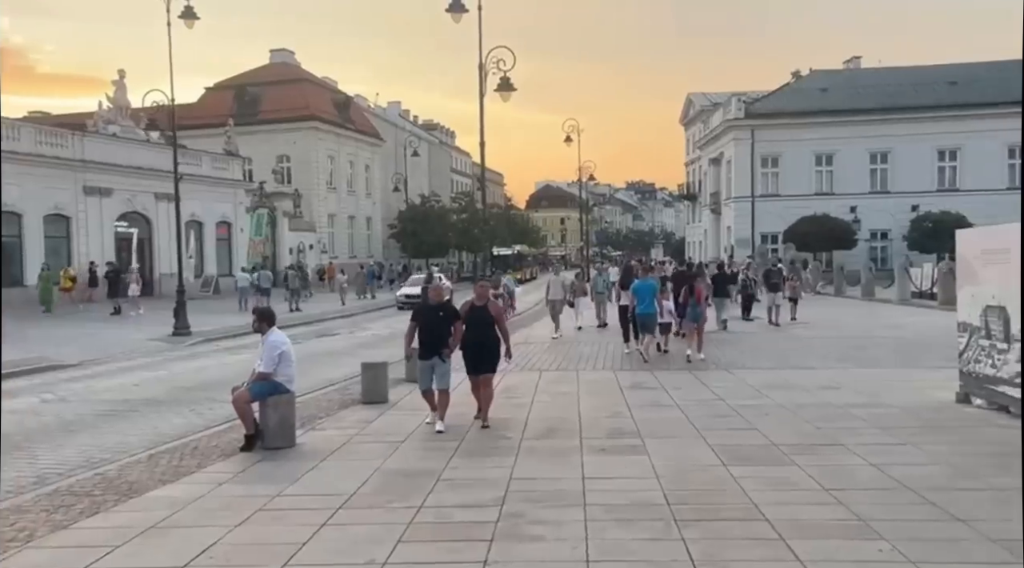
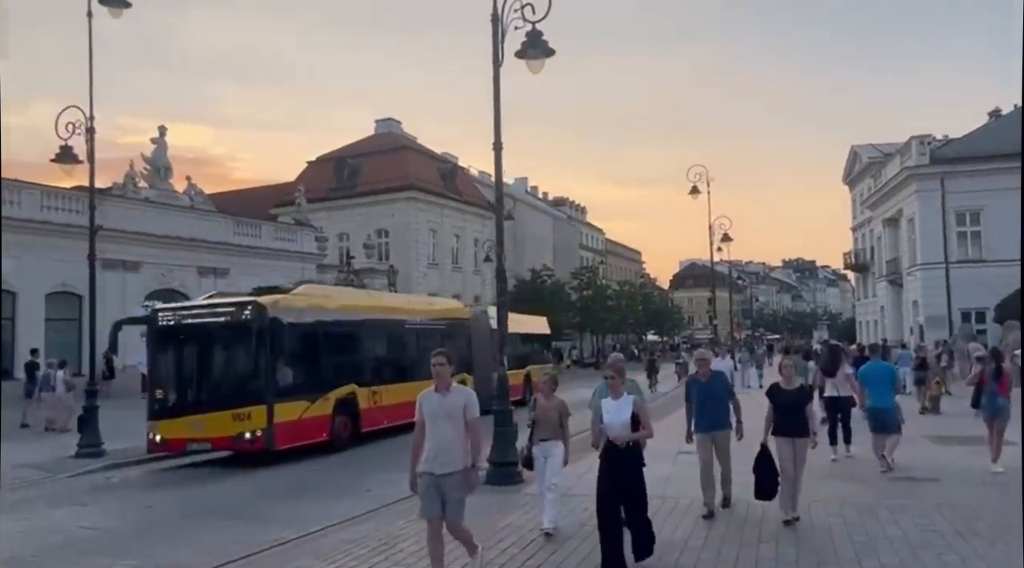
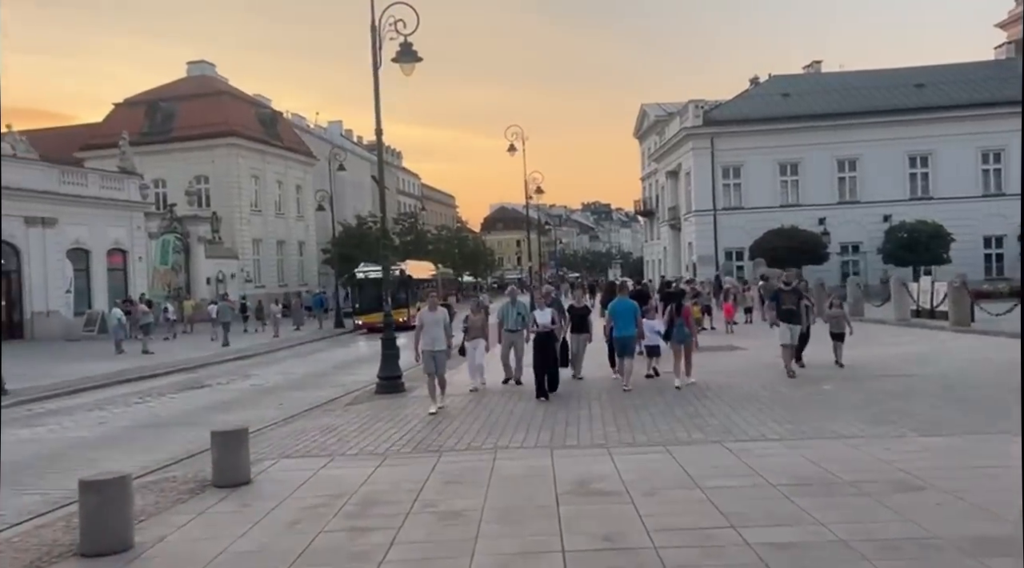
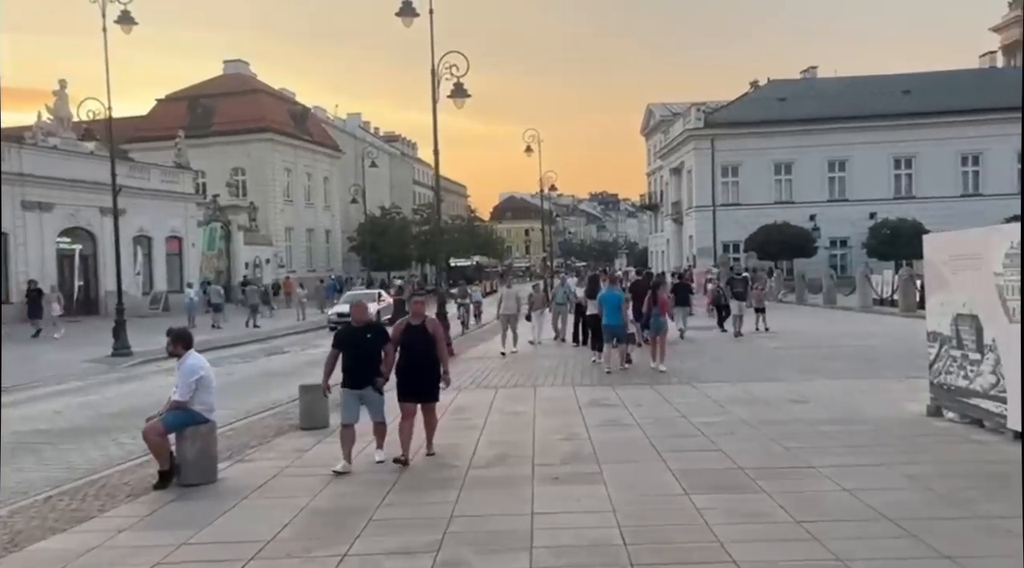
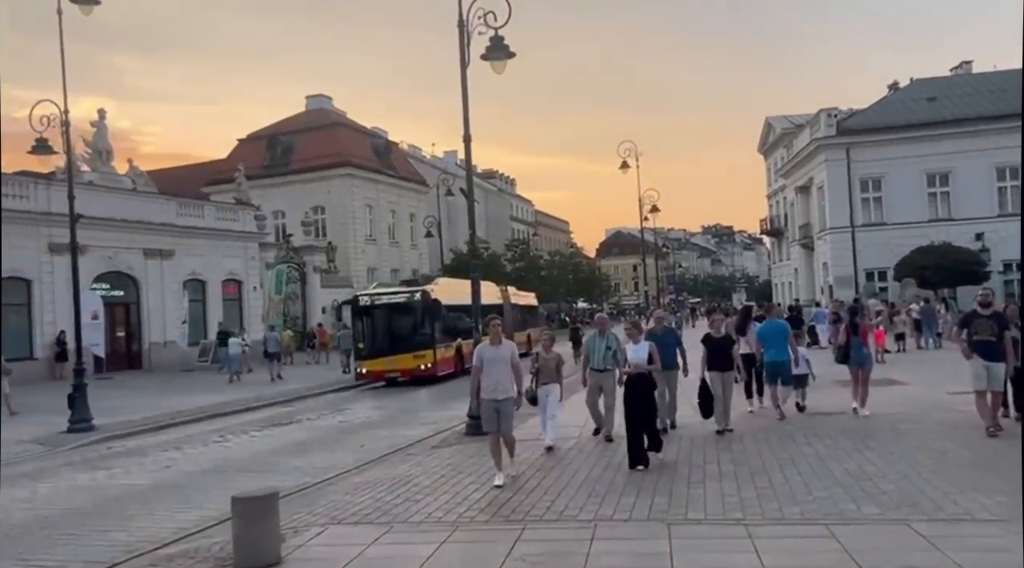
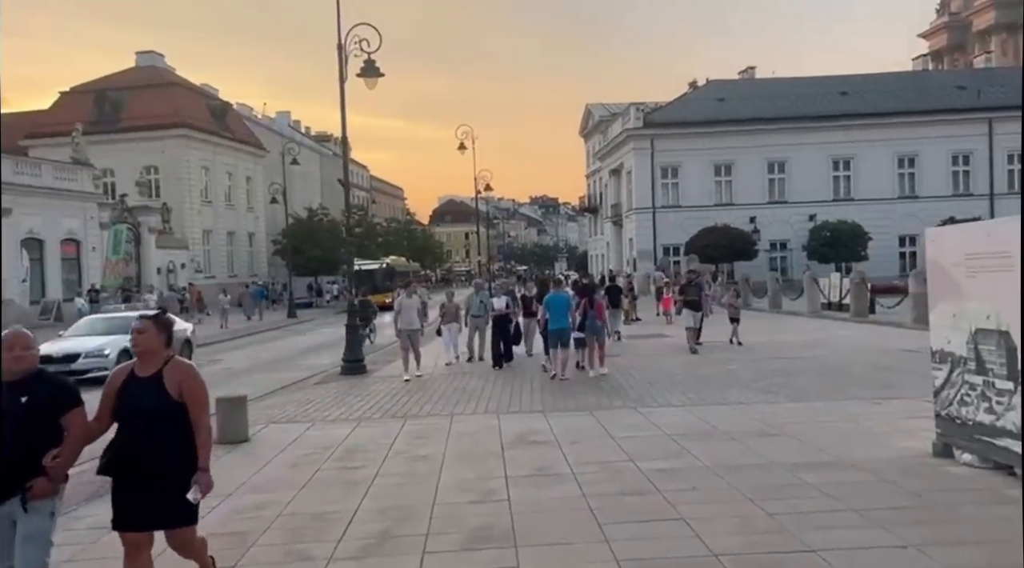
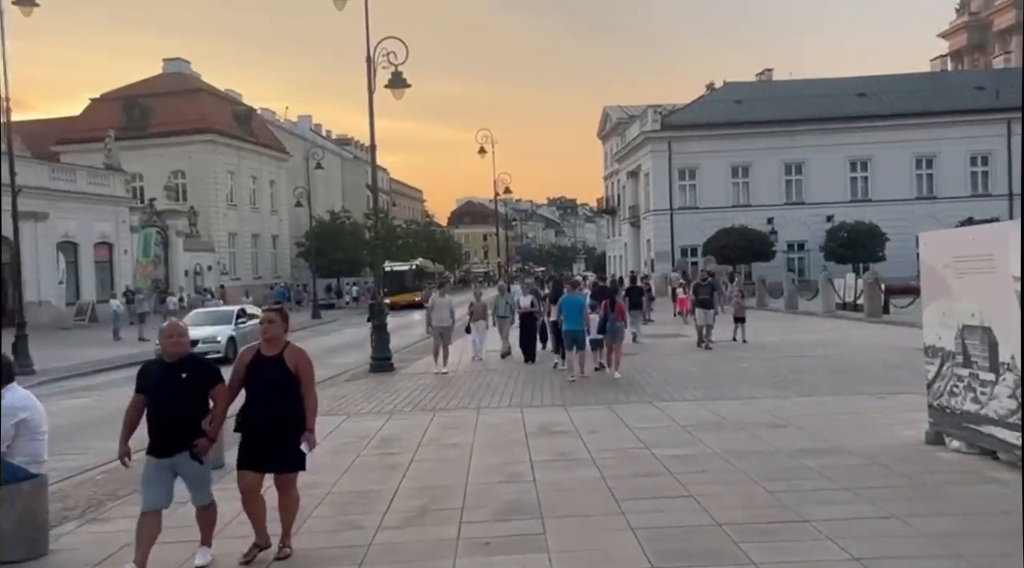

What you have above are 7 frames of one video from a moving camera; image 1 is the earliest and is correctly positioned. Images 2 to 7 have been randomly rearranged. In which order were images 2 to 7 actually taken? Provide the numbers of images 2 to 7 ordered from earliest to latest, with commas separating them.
4, 7, 6, 3, 5, 2
